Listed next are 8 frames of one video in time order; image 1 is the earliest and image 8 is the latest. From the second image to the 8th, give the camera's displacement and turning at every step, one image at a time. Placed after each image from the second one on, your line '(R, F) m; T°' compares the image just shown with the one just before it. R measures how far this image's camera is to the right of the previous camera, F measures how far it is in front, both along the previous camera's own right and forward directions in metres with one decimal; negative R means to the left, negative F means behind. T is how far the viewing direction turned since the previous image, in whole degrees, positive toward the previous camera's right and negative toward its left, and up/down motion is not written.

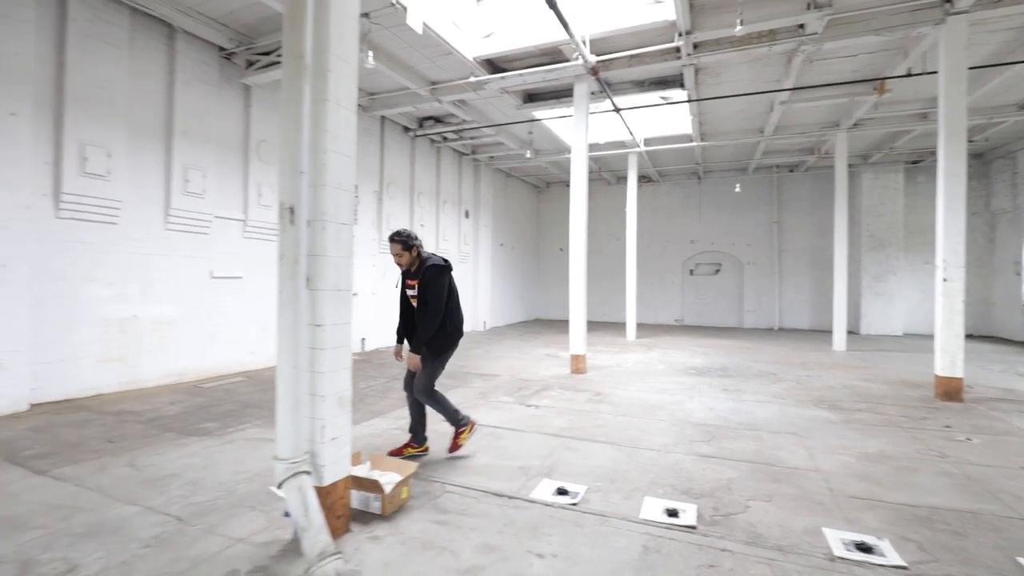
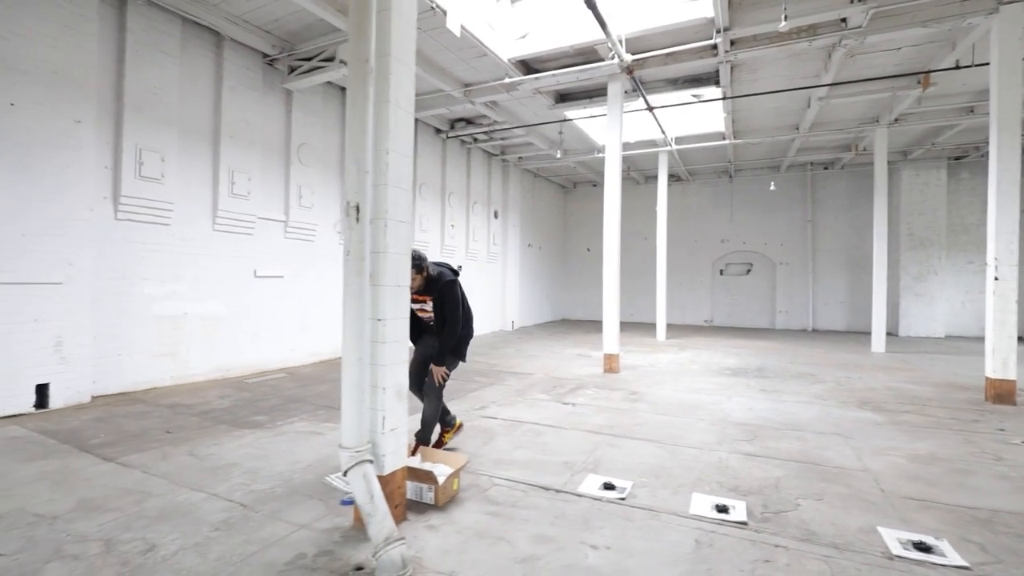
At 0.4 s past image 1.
(-0.2, -0.1) m; -3°
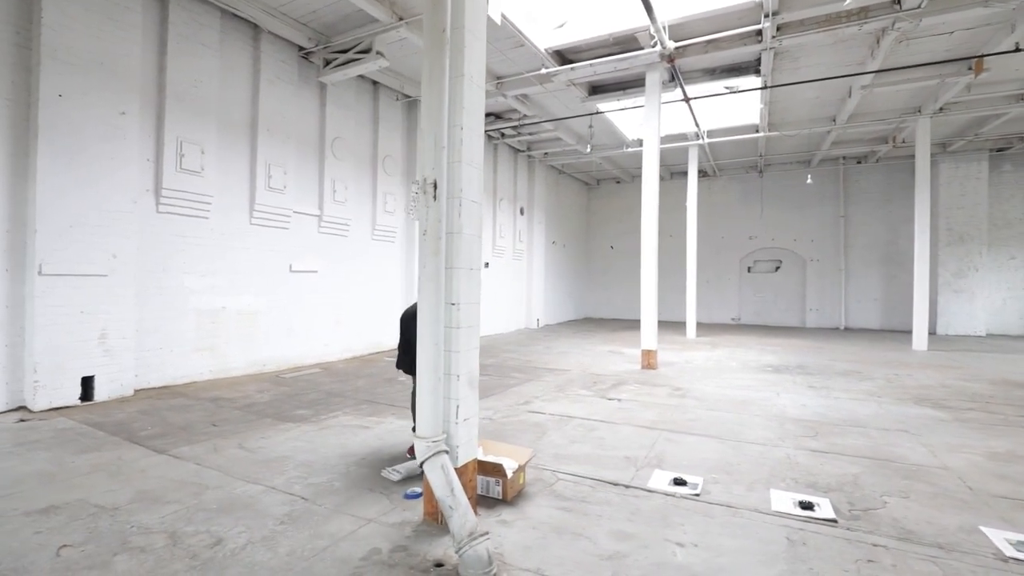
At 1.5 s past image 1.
(-0.3, +0.1) m; -1°
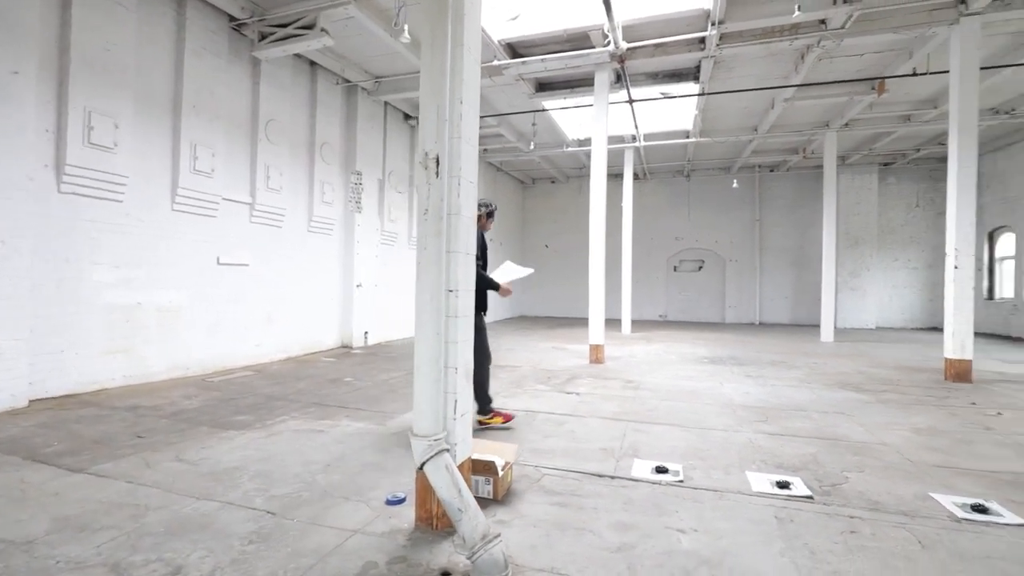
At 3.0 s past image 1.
(-0.3, +0.1) m; +9°
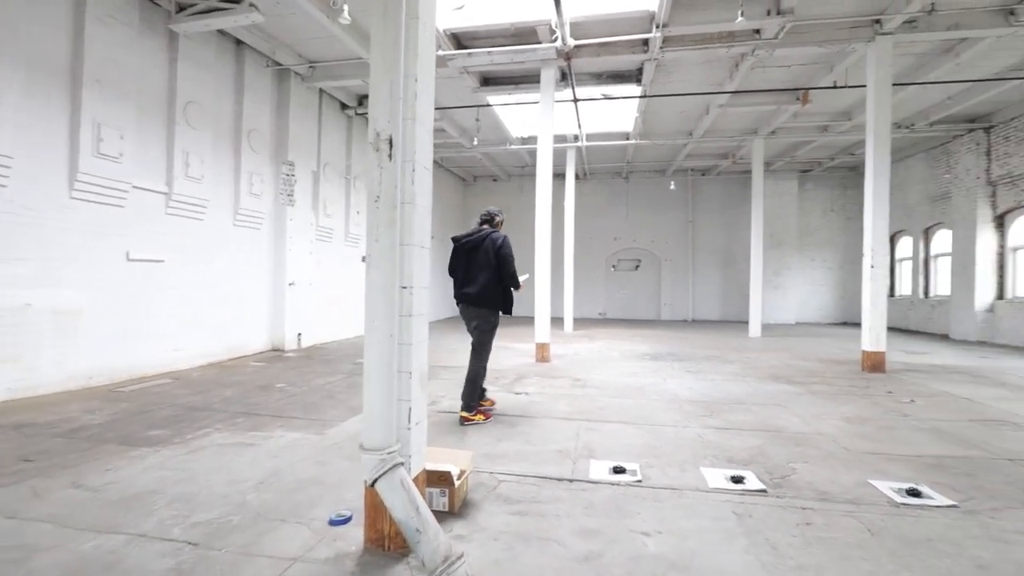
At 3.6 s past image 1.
(-0.1, +0.1) m; +7°
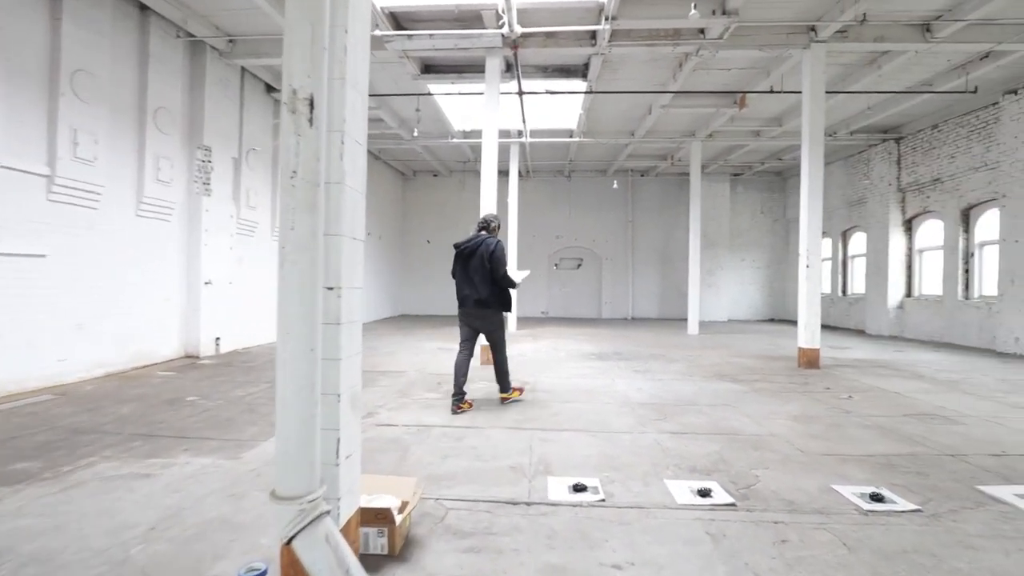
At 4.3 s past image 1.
(0.0, +0.3) m; +7°
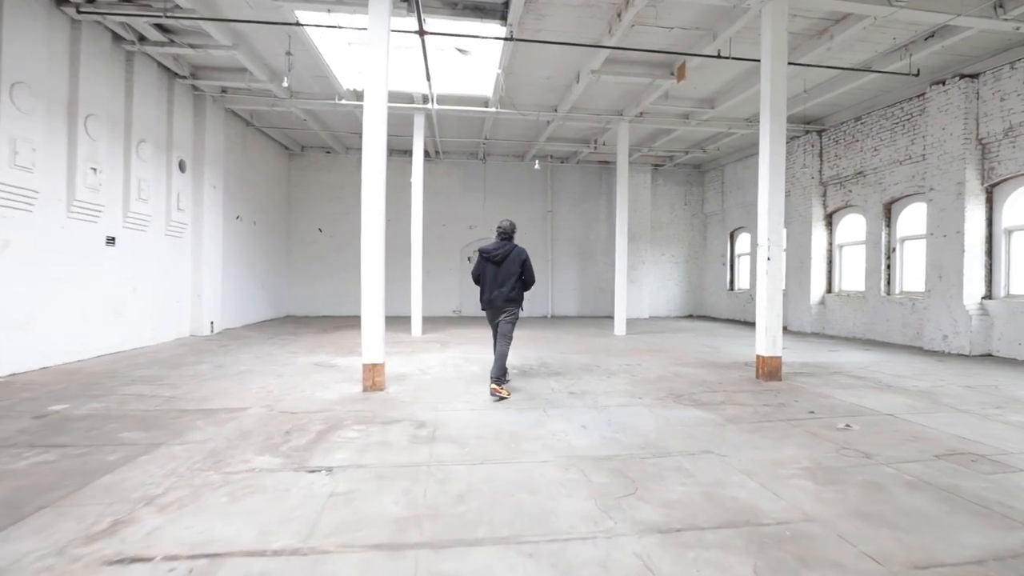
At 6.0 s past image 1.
(+0.2, +1.6) m; +10°
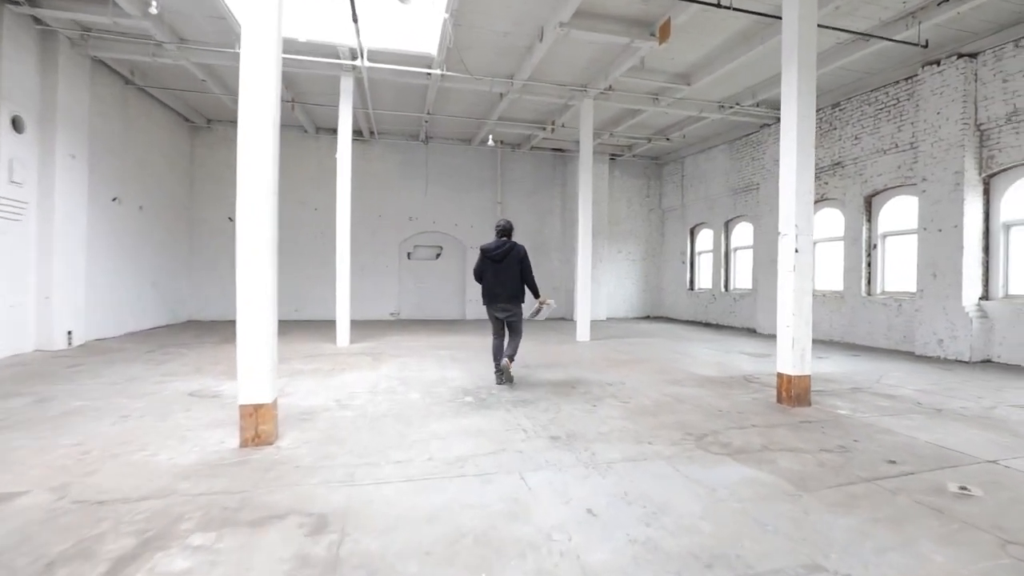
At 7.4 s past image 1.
(-0.1, +1.4) m; +7°
